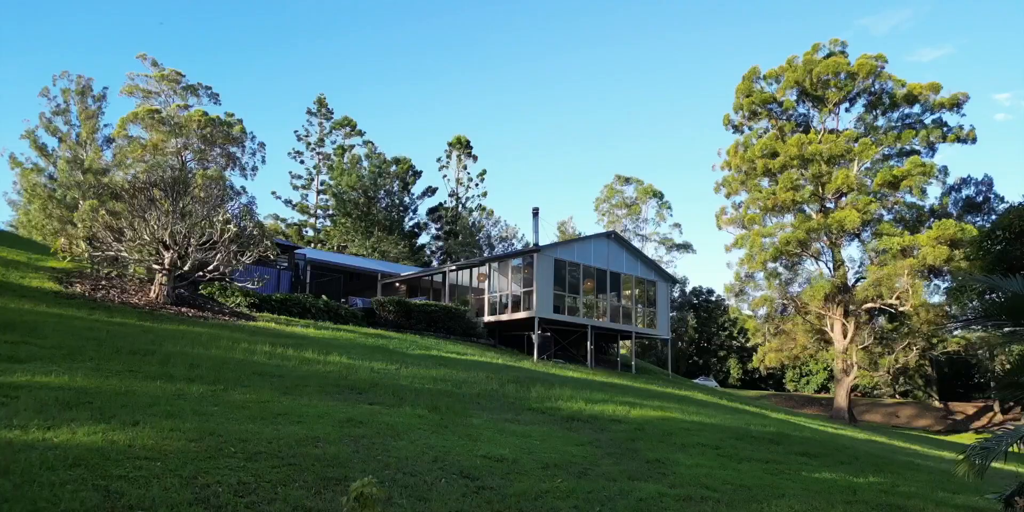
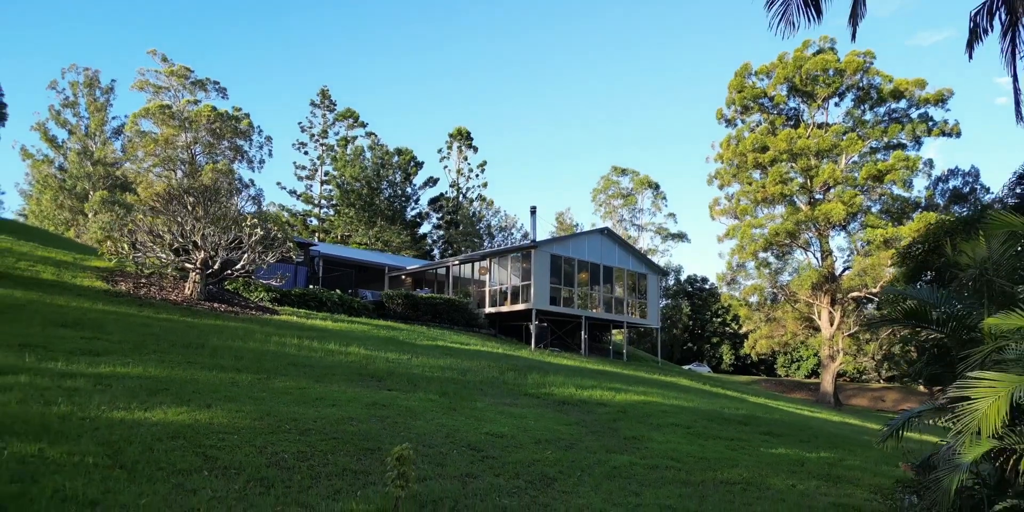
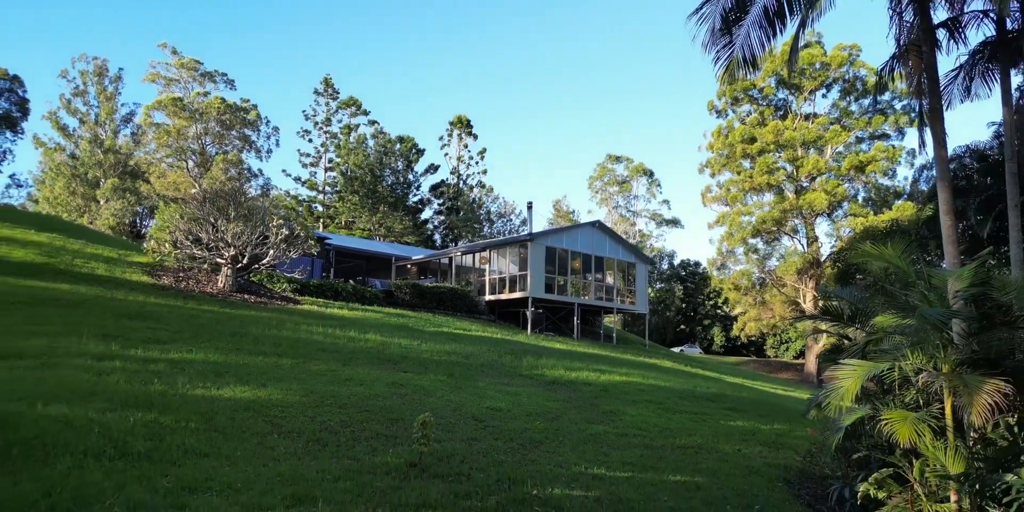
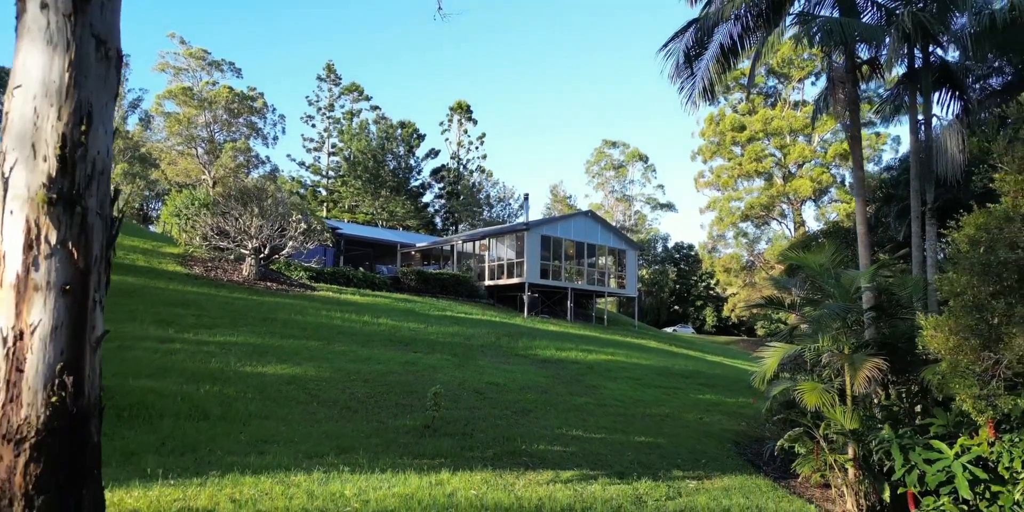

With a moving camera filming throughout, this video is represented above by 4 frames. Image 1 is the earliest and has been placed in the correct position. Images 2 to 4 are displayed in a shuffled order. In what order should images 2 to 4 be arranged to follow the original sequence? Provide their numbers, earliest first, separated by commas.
2, 3, 4
